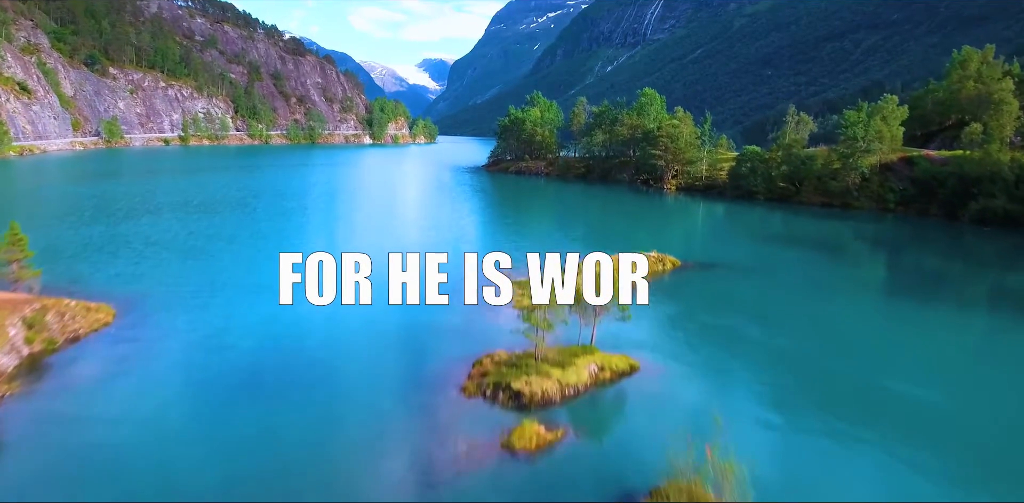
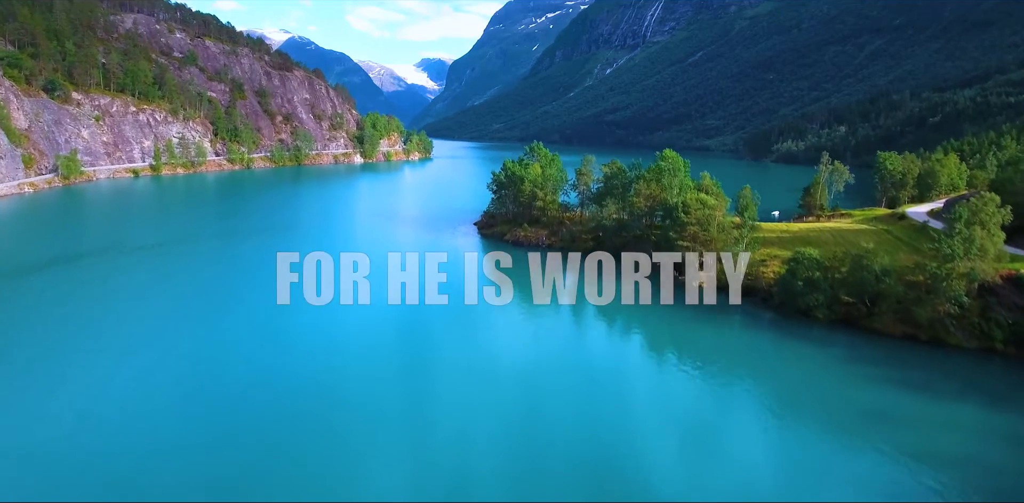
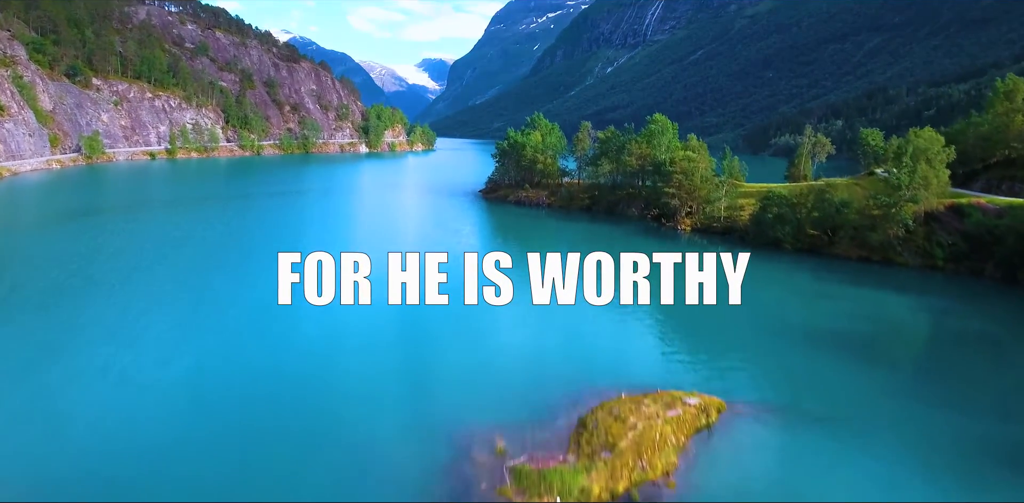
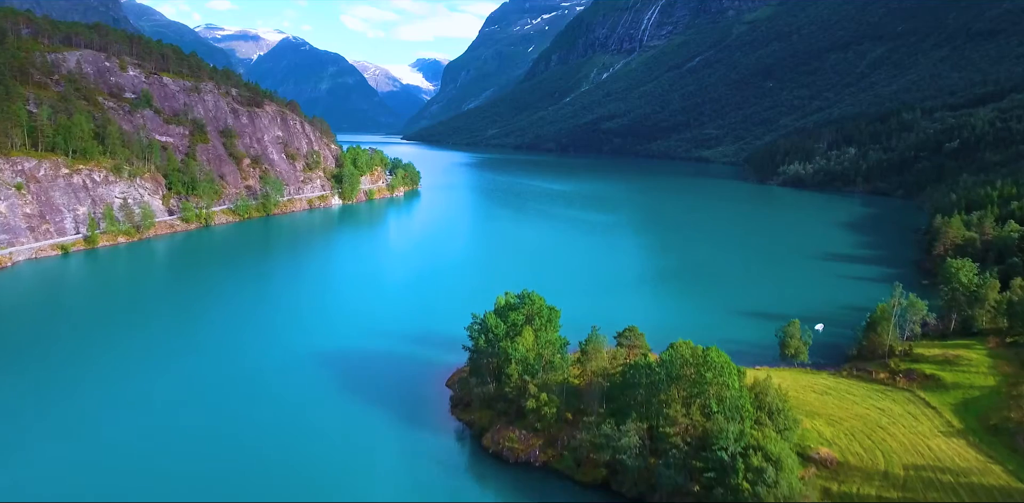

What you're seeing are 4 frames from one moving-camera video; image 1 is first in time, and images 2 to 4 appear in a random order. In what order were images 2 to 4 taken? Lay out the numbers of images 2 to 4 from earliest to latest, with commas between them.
3, 2, 4
